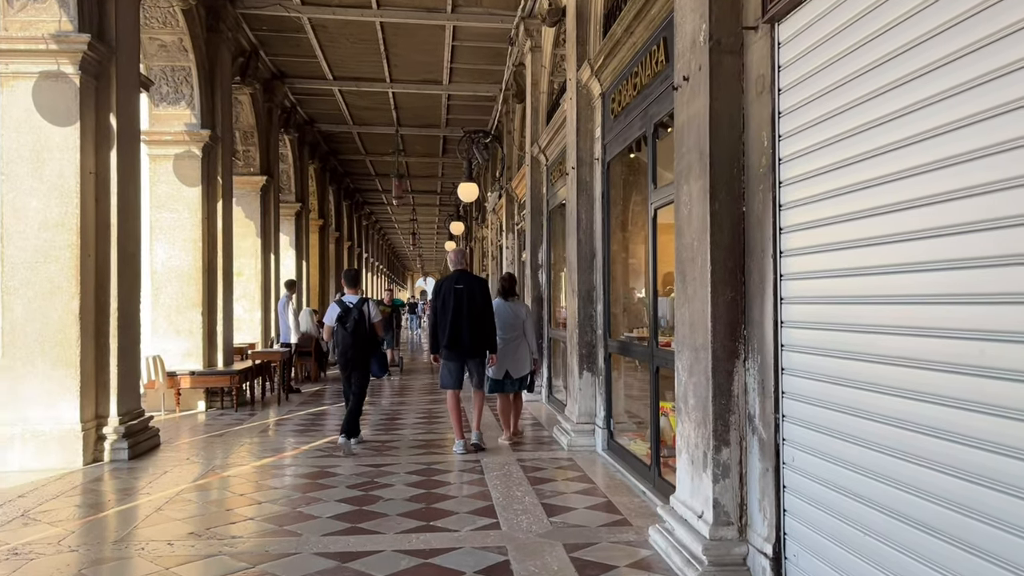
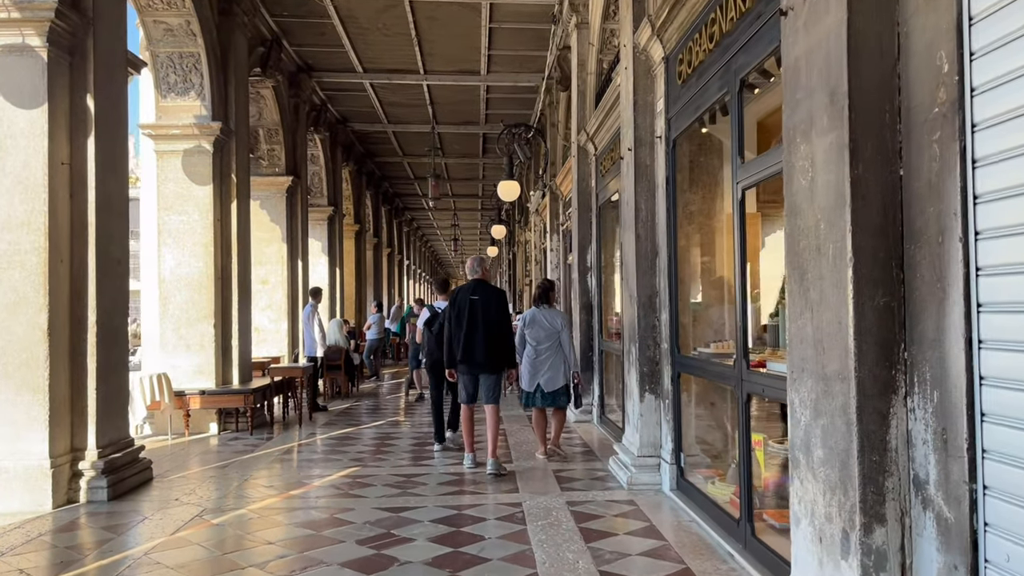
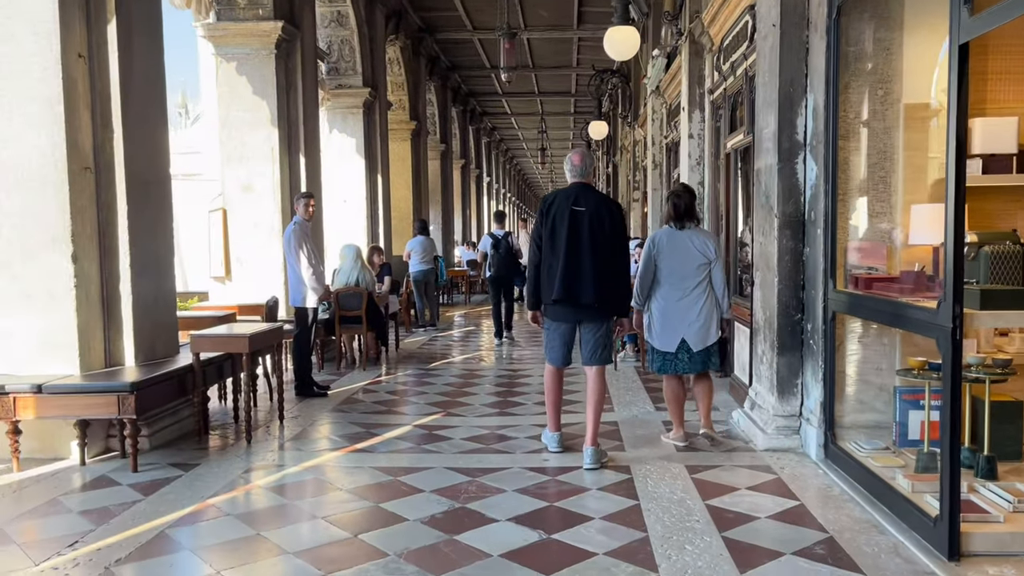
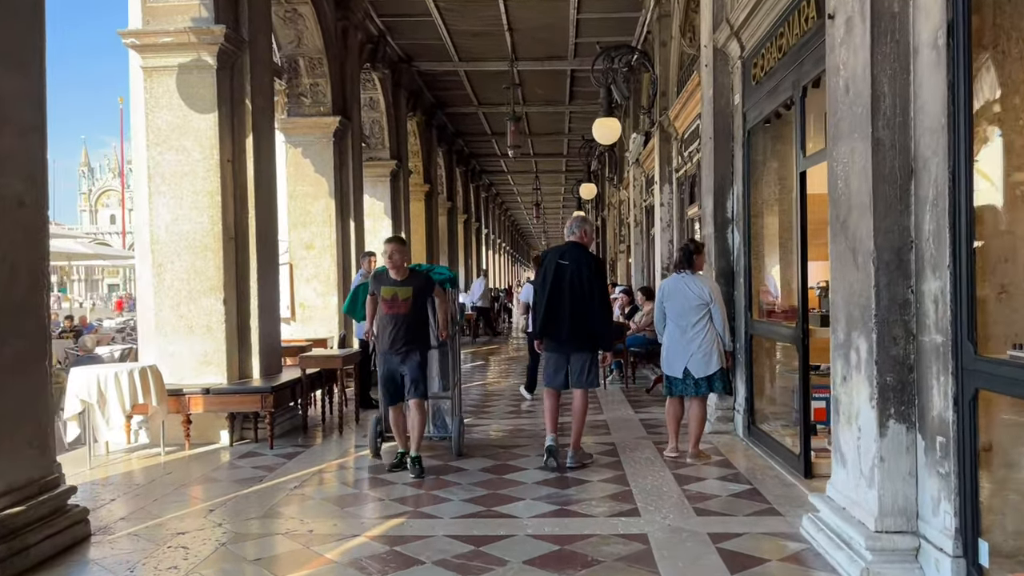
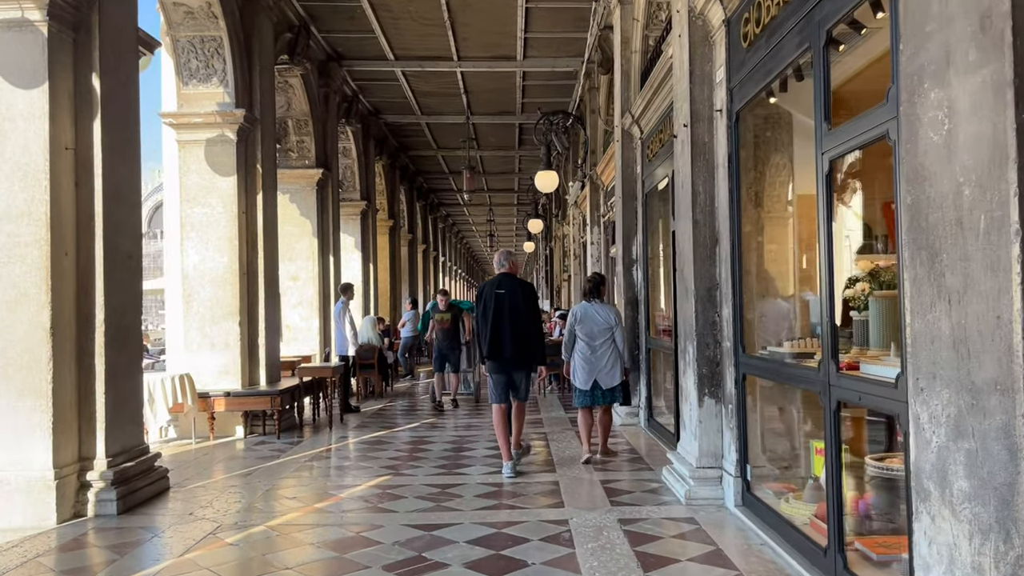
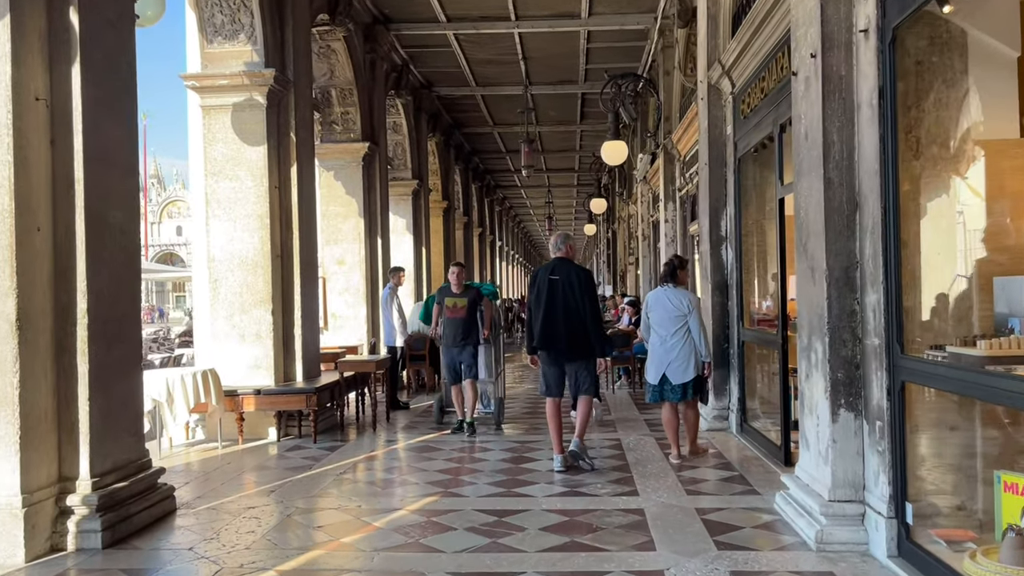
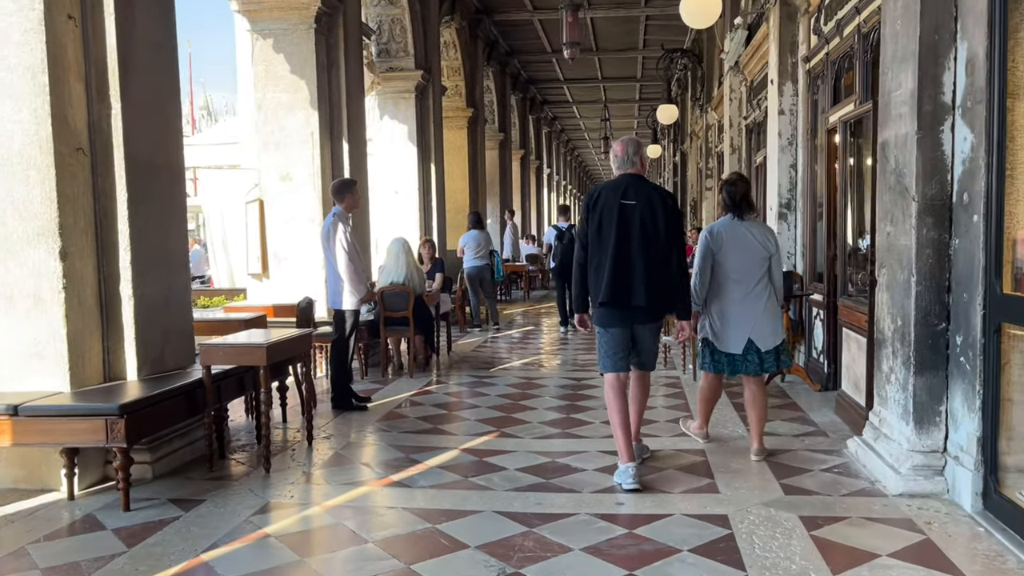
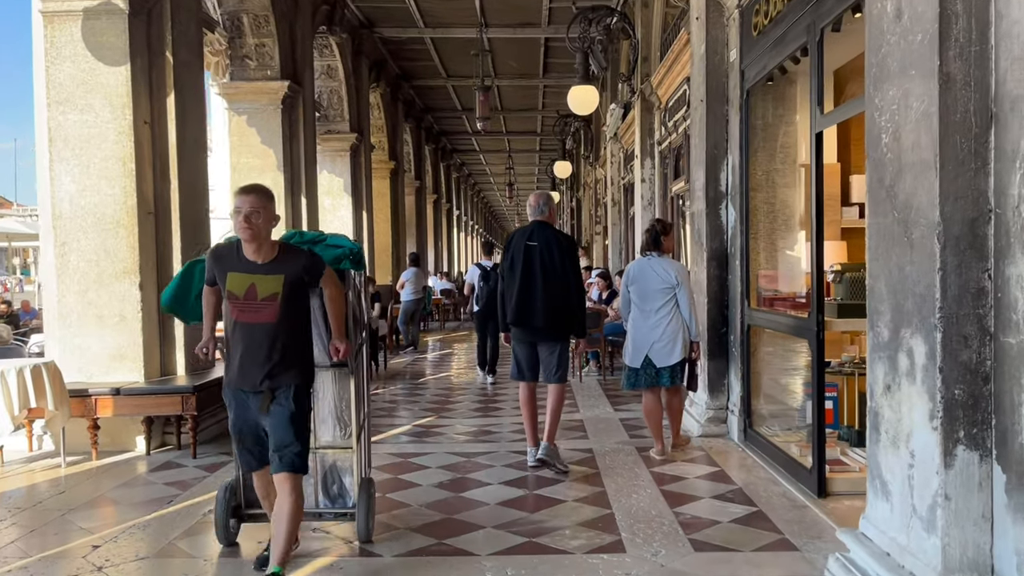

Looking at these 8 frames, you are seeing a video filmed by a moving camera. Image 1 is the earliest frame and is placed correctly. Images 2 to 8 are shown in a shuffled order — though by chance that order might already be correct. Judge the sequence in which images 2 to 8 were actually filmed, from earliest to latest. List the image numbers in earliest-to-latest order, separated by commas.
2, 5, 6, 4, 8, 3, 7
